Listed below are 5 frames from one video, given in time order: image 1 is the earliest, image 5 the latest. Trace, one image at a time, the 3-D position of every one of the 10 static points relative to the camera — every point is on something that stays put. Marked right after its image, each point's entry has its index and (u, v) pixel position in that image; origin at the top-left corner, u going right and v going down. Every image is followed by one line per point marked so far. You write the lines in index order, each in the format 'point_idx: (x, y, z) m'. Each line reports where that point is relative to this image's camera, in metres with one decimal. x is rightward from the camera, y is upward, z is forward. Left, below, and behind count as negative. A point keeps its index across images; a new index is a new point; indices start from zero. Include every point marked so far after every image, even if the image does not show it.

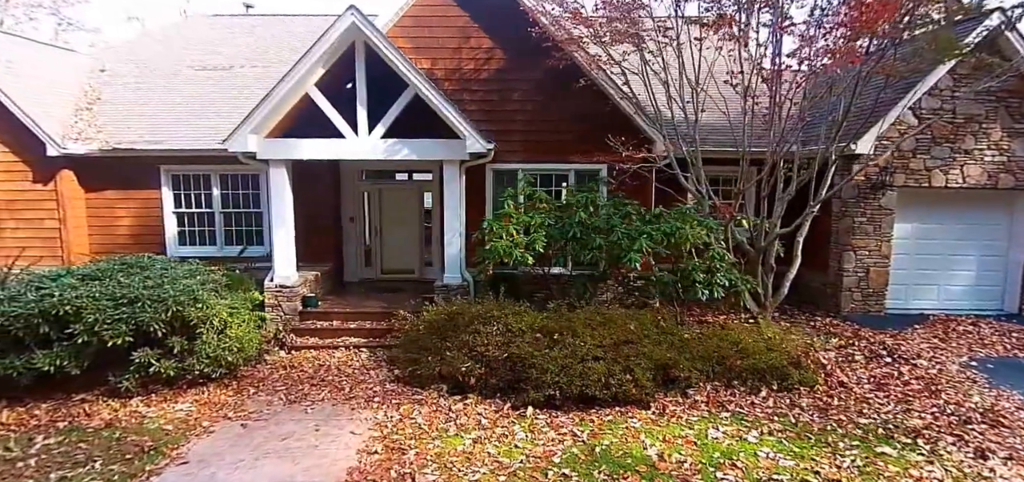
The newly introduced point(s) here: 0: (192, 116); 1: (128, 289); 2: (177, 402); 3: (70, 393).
0: (-6.4, +2.5, +10.6) m
1: (-4.9, -0.6, +6.8) m
2: (-4.2, -2.0, +6.6) m
3: (-5.8, -2.0, +6.8) m
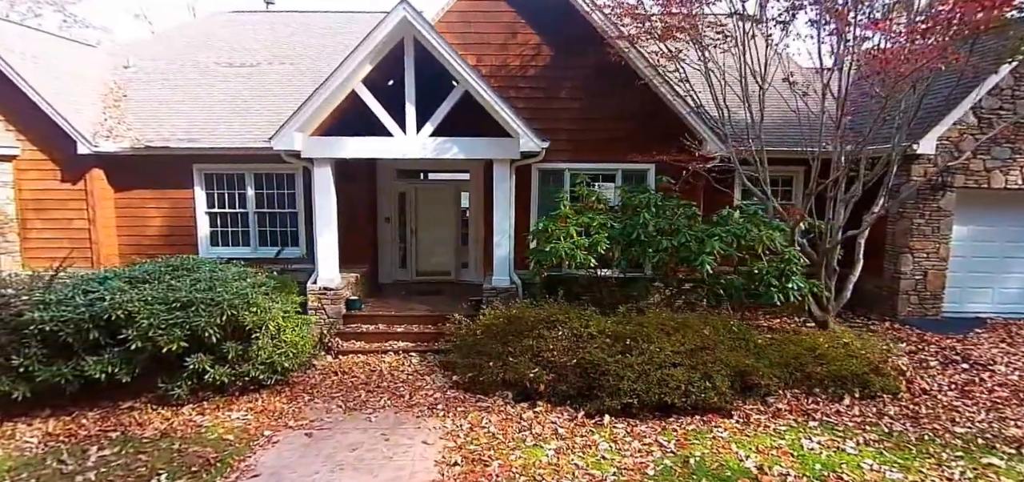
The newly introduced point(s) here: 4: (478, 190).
0: (-5.6, +2.5, +10.4) m
1: (-4.0, -0.6, +6.5) m
2: (-3.4, -2.0, +6.4) m
3: (-4.9, -2.0, +6.5) m
4: (-0.7, +1.0, +10.2) m
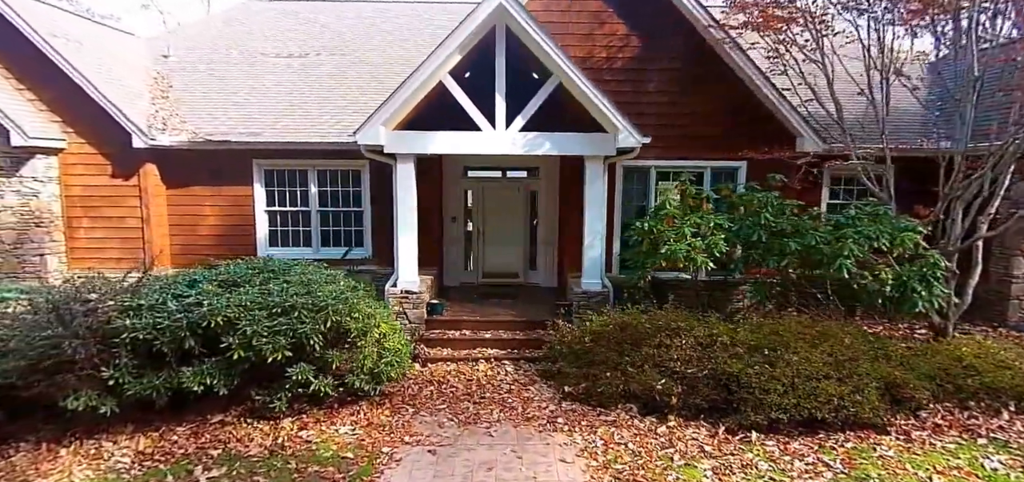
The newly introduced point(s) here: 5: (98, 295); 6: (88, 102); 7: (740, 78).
0: (-4.3, +2.5, +9.8) m
1: (-2.6, -0.6, +6.0) m
2: (-2.0, -2.0, +5.9) m
3: (-3.5, -2.0, +6.0) m
4: (+0.7, +1.0, +9.8) m
5: (-4.5, -0.6, +5.8) m
6: (-7.1, +2.3, +8.8) m
7: (+3.6, +2.6, +8.4) m
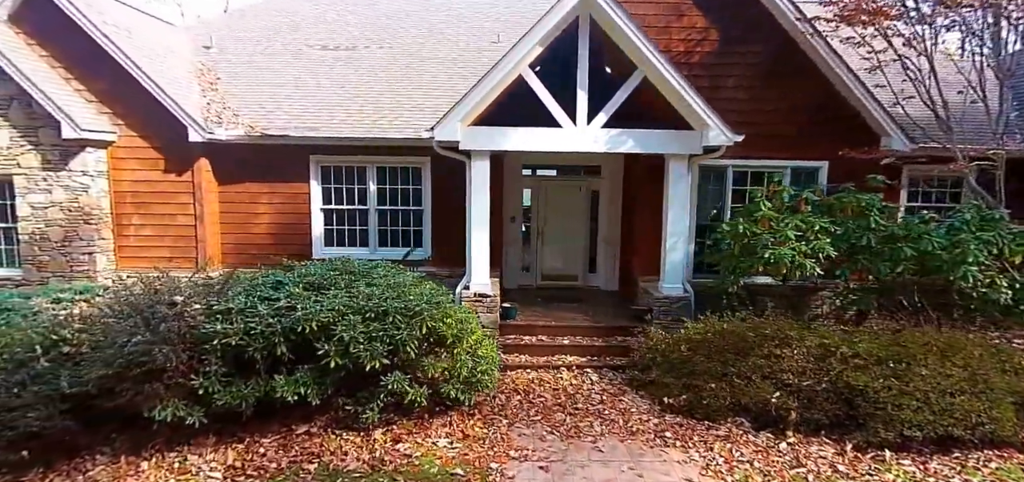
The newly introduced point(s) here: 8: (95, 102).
0: (-3.1, +2.5, +9.5) m
1: (-1.5, -0.6, +5.6) m
2: (-0.9, -2.1, +5.5) m
3: (-2.4, -2.0, +5.7) m
4: (+1.8, +0.9, +9.4) m
5: (-3.3, -0.6, +5.4) m
6: (-6.0, +2.4, +8.5) m
7: (+4.8, +2.5, +8.0) m
8: (-6.7, +2.2, +8.5) m
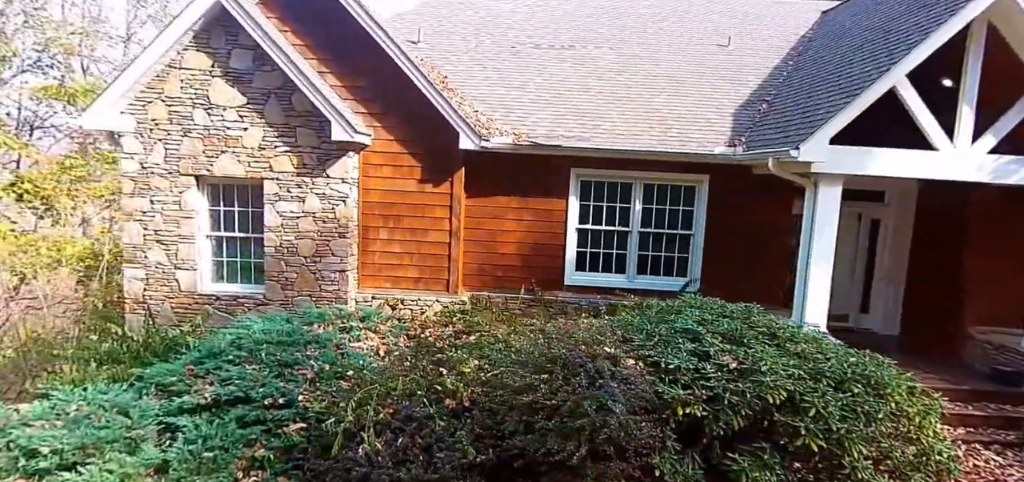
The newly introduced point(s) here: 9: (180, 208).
0: (+1.3, +2.1, +8.4) m
1: (+2.7, -1.1, +4.5) m
2: (+3.3, -2.5, +4.4) m
3: (+1.7, -2.4, +4.6) m
4: (+6.2, +0.3, +8.2) m
5: (+0.8, -0.9, +4.4) m
6: (-1.6, +2.1, +7.5) m
7: (+9.2, +1.8, +6.7) m
8: (-2.3, +2.0, +7.6) m
9: (-4.7, +0.5, +7.5) m
